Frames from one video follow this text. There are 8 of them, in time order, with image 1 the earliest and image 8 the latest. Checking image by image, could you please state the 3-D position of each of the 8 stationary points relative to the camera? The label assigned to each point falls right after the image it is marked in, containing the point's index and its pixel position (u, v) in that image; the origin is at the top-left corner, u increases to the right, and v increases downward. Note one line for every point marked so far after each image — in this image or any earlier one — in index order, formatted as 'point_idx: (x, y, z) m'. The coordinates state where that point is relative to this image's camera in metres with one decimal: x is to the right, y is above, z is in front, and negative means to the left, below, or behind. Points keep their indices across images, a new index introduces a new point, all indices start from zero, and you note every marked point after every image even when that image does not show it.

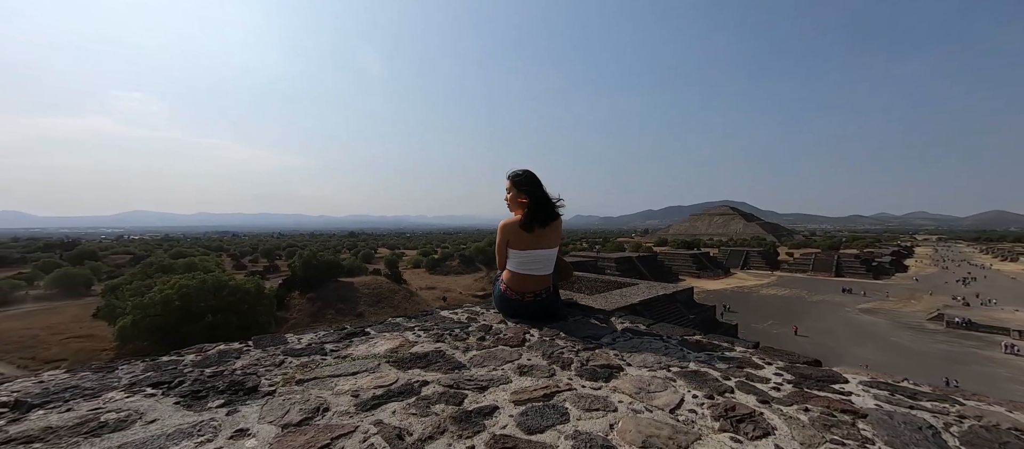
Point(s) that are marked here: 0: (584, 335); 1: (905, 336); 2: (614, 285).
0: (+0.6, -0.9, +3.1) m
1: (+18.4, -4.9, +18.2) m
2: (+3.6, -1.8, +13.5) m
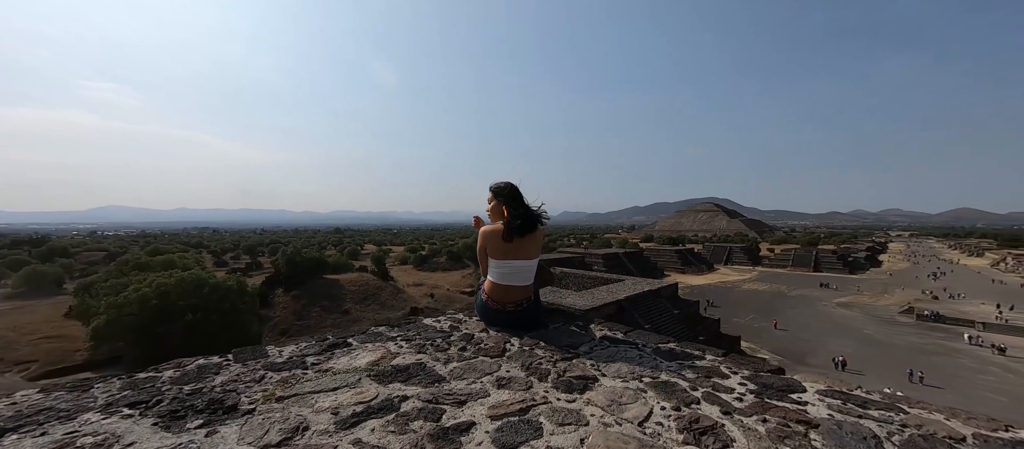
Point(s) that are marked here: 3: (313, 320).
0: (+0.5, -1.0, +3.2) m
1: (+17.7, -4.8, +18.9) m
2: (+3.1, -1.8, +13.7) m
3: (-8.9, -3.9, +17.3) m
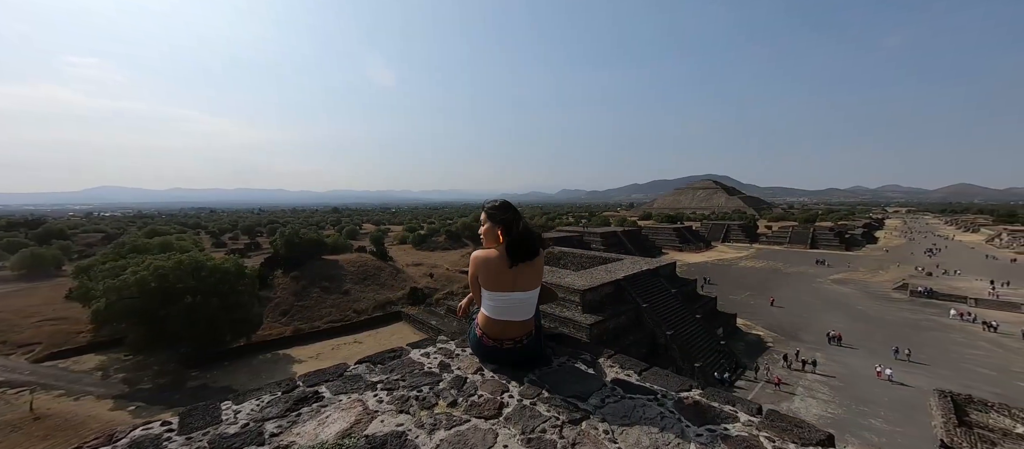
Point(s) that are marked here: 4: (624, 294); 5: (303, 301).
0: (+0.4, -1.3, +2.8) m
1: (+17.7, -4.0, +18.7) m
2: (+3.0, -1.4, +13.3) m
3: (-8.9, -3.4, +17.0) m
4: (+3.1, -1.8, +10.7) m
5: (-9.3, -3.5, +16.8) m
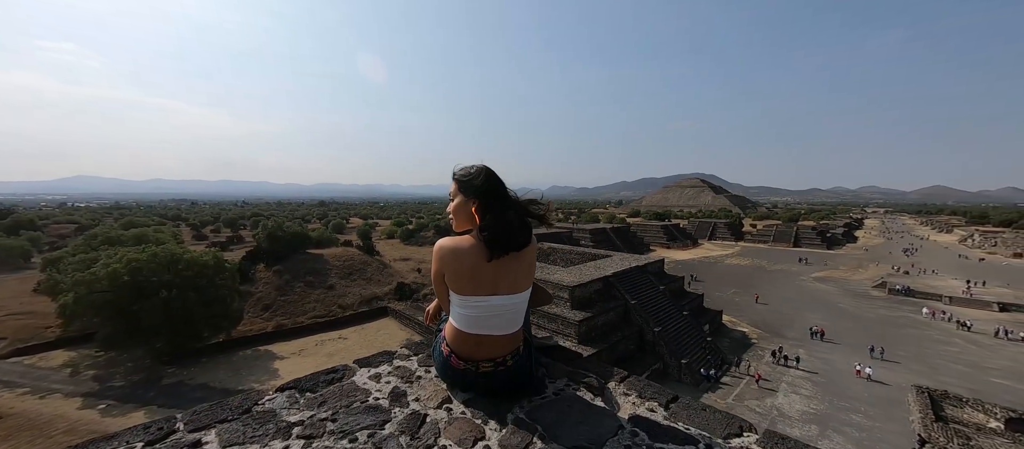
0: (+0.3, -1.1, +1.9) m
1: (+17.0, -3.9, +18.4) m
2: (+2.6, -1.1, +12.5) m
3: (-9.5, -3.0, +15.9) m
4: (+2.7, -1.6, +10.0) m
5: (-9.9, -3.1, +15.6) m
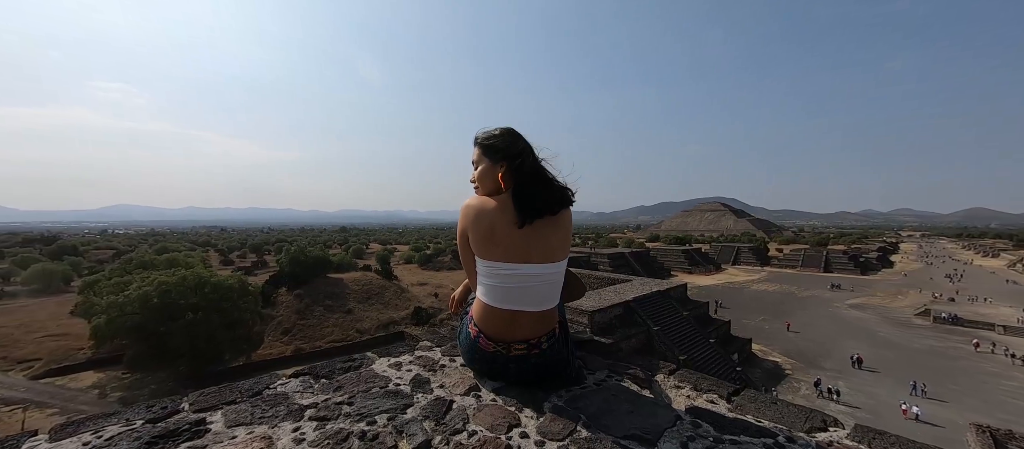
0: (+0.5, -0.9, +1.6) m
1: (+18.0, -4.7, +17.1) m
2: (+3.3, -1.6, +12.1) m
3: (-8.6, -3.8, +15.9) m
4: (+3.3, -2.0, +9.5) m
5: (-9.1, -3.8, +15.6) m
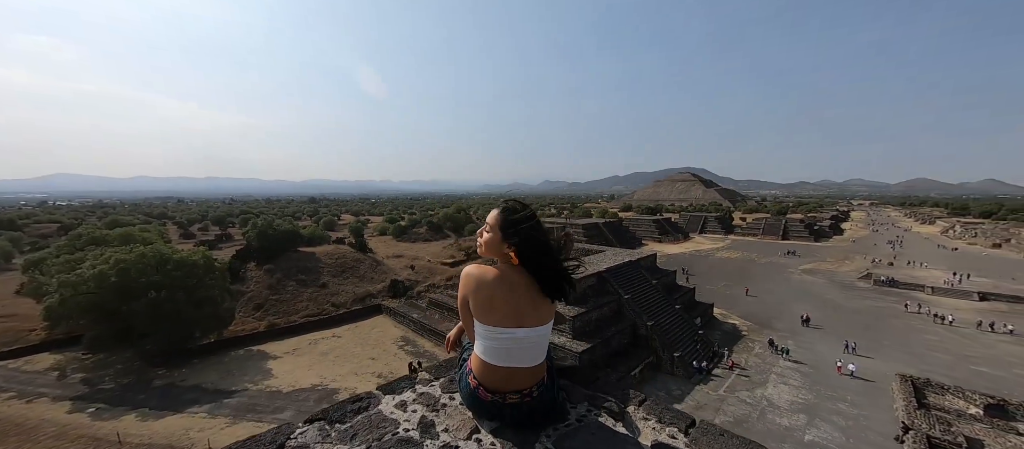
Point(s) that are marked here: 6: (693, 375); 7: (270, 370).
0: (+0.5, -1.3, +2.0) m
1: (+16.9, -3.7, +18.9) m
2: (+2.6, -1.2, +12.7) m
3: (-9.6, -3.1, +15.8) m
4: (+2.7, -1.7, +10.1) m
5: (-10.0, -3.2, +15.5) m
6: (+4.7, -3.7, +9.0) m
7: (-5.9, -3.5, +8.9) m
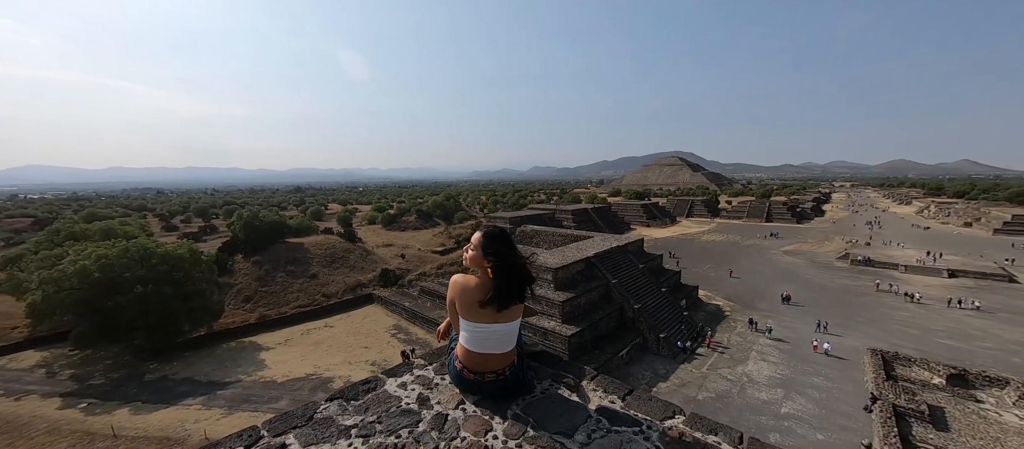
0: (+0.3, -1.5, +2.7) m
1: (+16.3, -3.0, +20.1) m
2: (+2.1, -0.9, +13.4) m
3: (-10.1, -2.9, +16.3) m
4: (+2.4, -1.5, +10.9) m
5: (-10.5, -3.0, +16.0) m
6: (+4.4, -3.5, +9.9) m
7: (-6.3, -3.5, +9.5) m
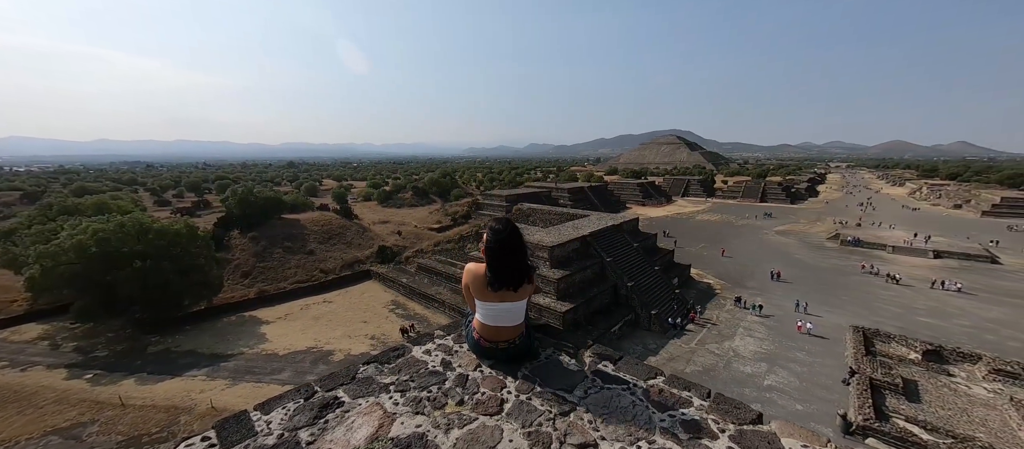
0: (+0.4, -1.4, +3.3) m
1: (+16.2, -2.0, +20.9) m
2: (+2.1, -0.2, +14.0) m
3: (-10.2, -2.0, +16.8) m
4: (+2.4, -1.0, +11.5) m
5: (-10.6, -2.1, +16.5) m
6: (+4.3, -3.0, +10.6) m
7: (-6.3, -3.0, +10.1) m
